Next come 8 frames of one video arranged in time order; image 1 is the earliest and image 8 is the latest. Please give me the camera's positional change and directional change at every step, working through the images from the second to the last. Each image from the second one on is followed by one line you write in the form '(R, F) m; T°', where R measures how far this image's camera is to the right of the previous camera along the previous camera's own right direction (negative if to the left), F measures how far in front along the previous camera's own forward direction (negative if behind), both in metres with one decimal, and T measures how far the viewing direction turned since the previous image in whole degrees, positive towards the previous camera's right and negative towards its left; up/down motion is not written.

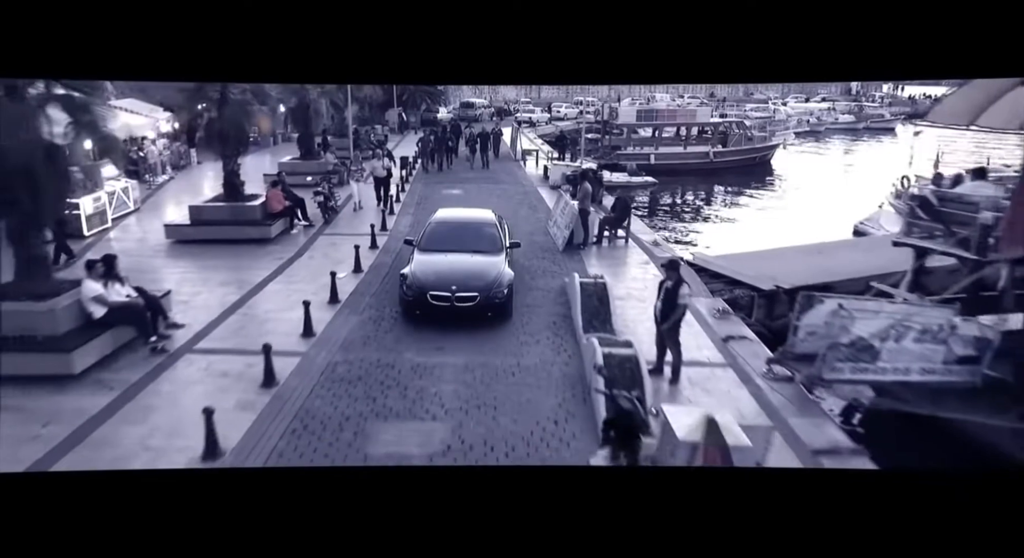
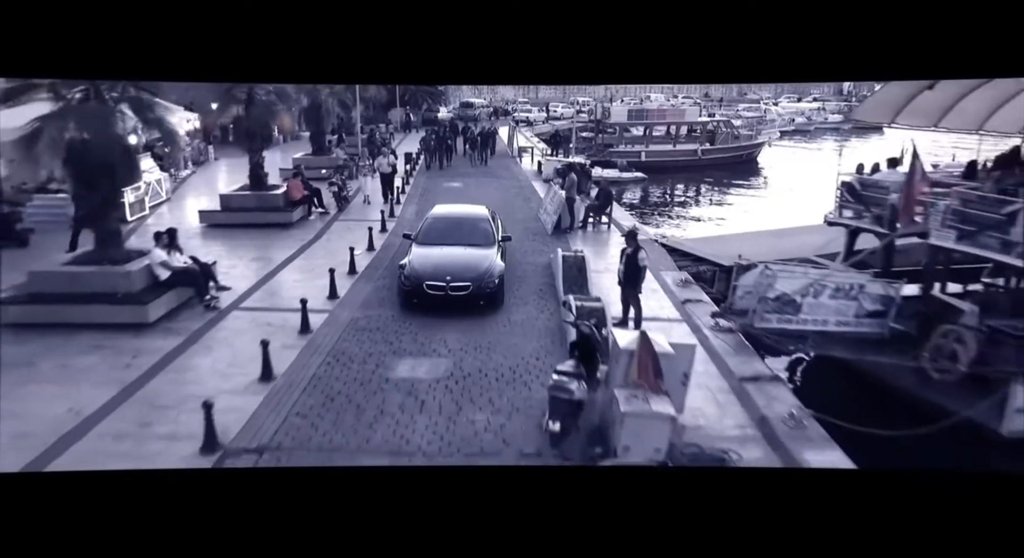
(+0.1, -1.2) m; 0°
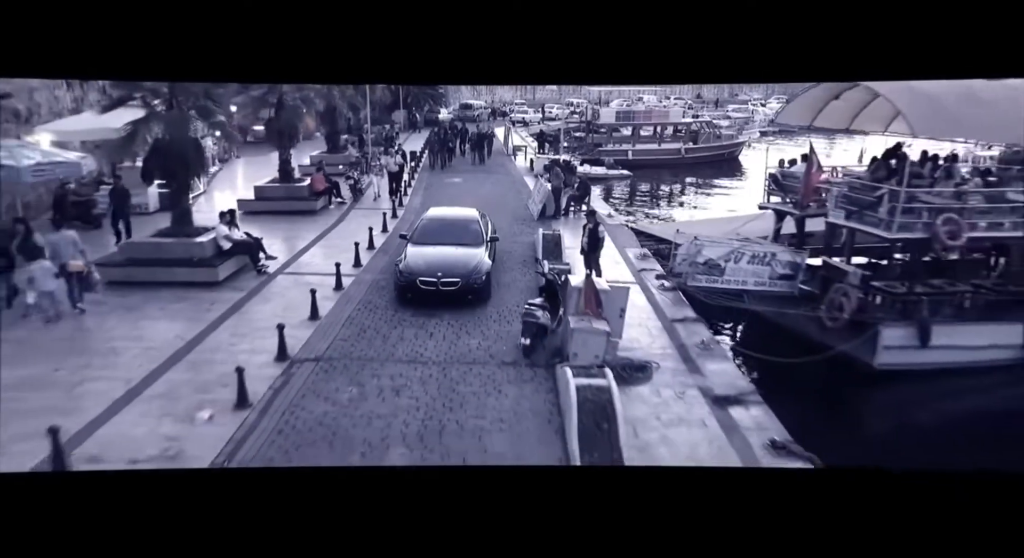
(+0.2, -1.8) m; 0°
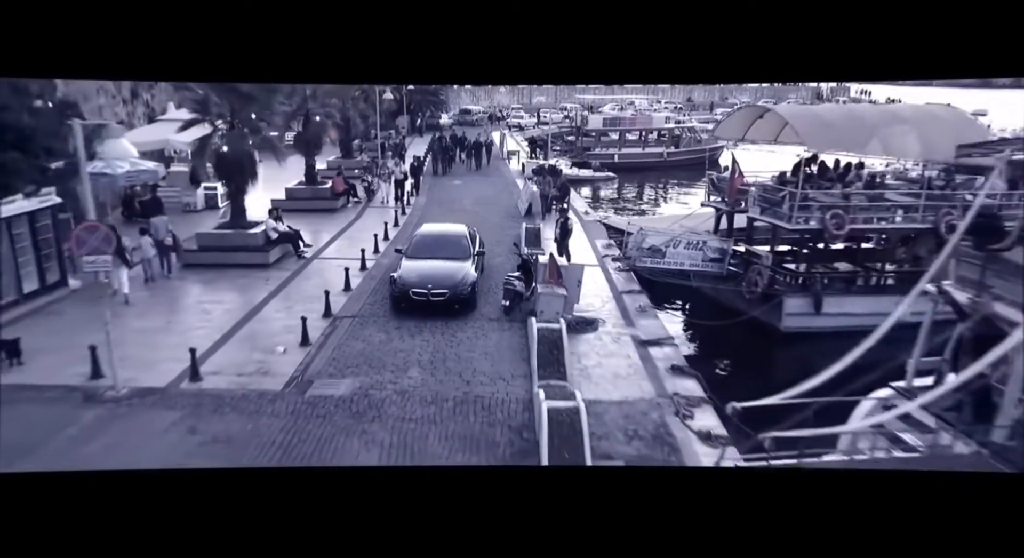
(+0.2, -2.2) m; 0°
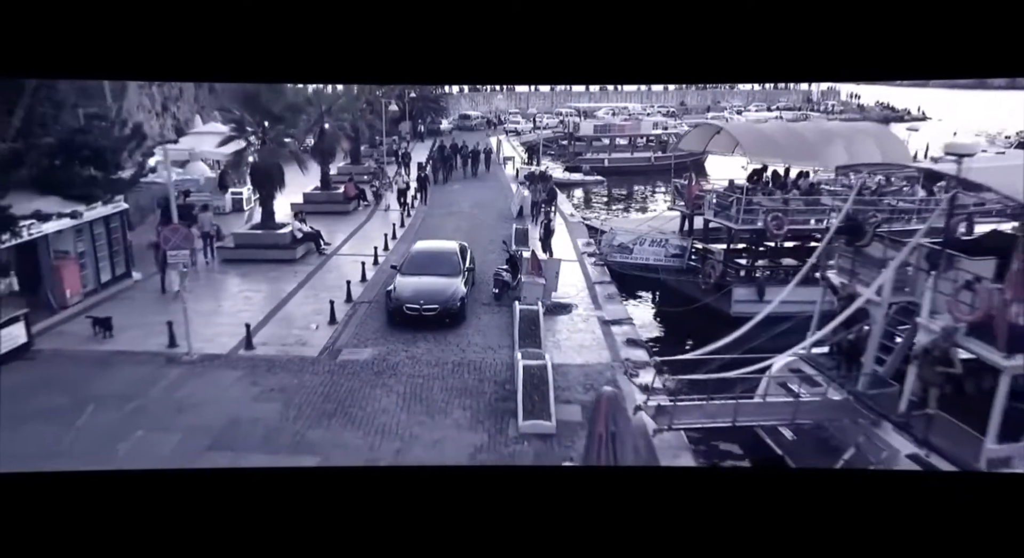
(+0.2, -1.8) m; 0°
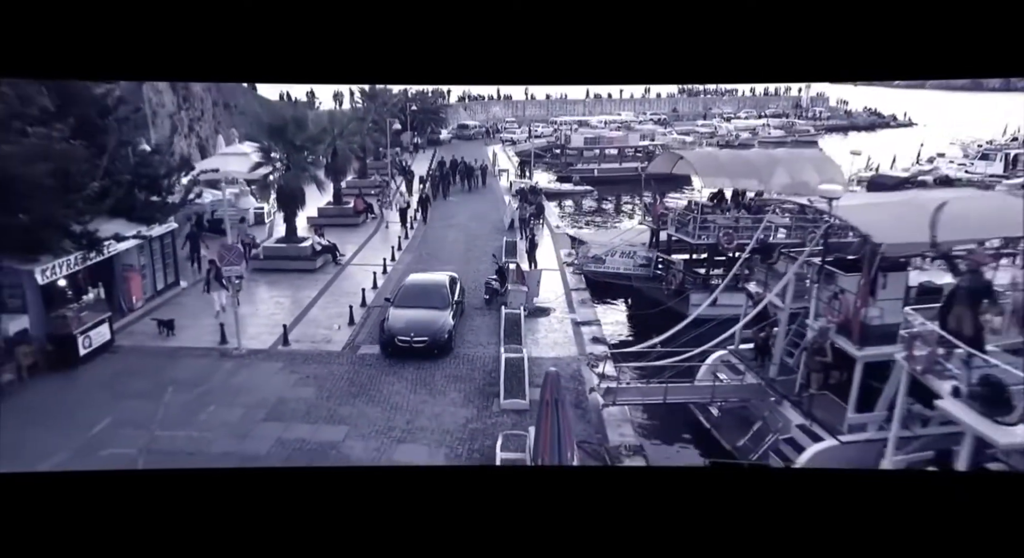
(+0.2, -2.0) m; 0°
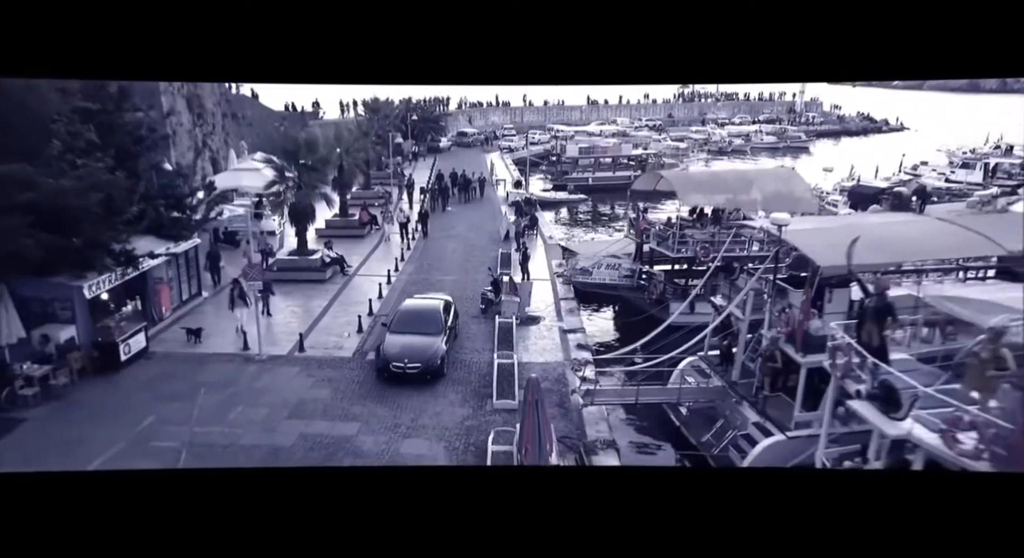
(+0.1, -1.2) m; 0°
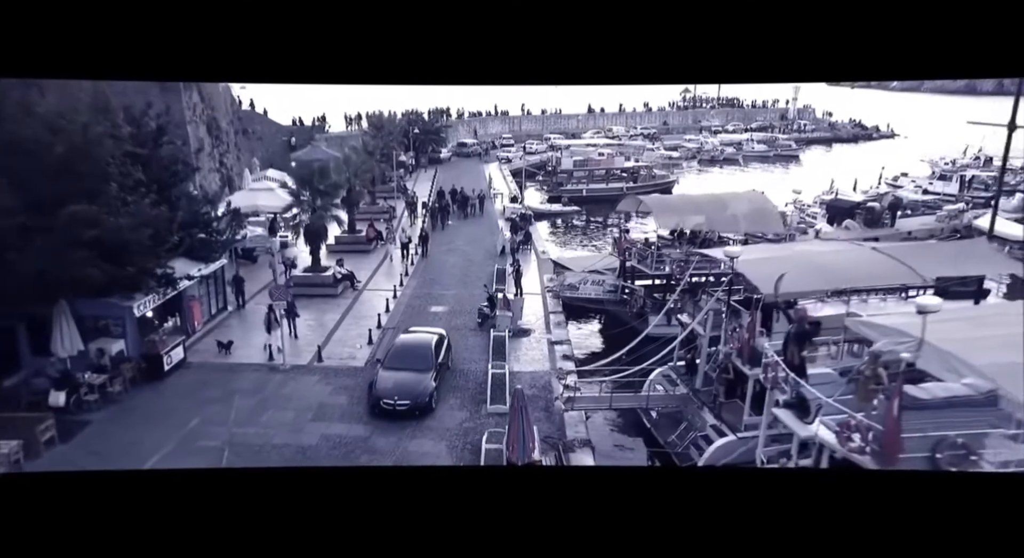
(+0.1, -1.5) m; 0°
